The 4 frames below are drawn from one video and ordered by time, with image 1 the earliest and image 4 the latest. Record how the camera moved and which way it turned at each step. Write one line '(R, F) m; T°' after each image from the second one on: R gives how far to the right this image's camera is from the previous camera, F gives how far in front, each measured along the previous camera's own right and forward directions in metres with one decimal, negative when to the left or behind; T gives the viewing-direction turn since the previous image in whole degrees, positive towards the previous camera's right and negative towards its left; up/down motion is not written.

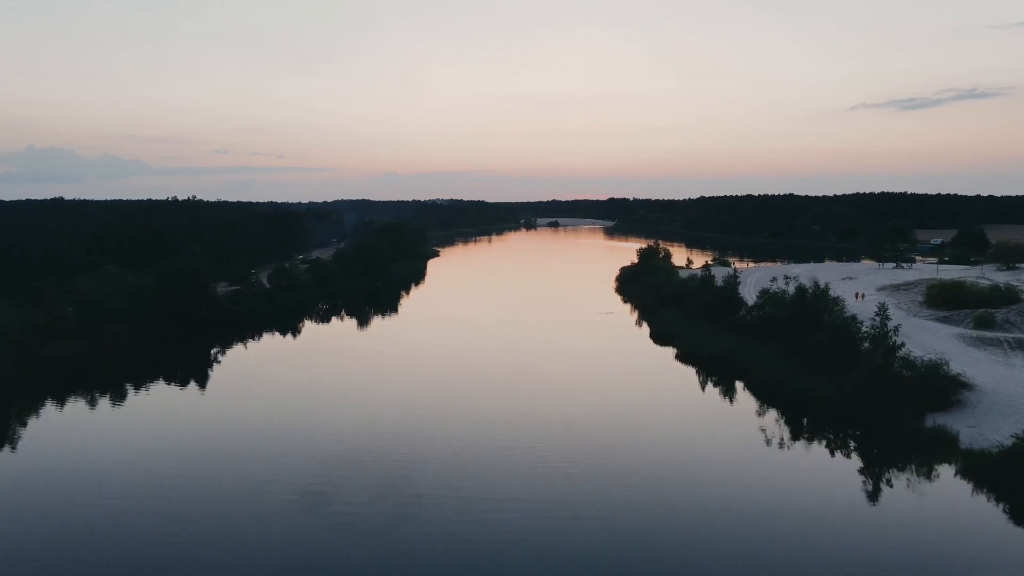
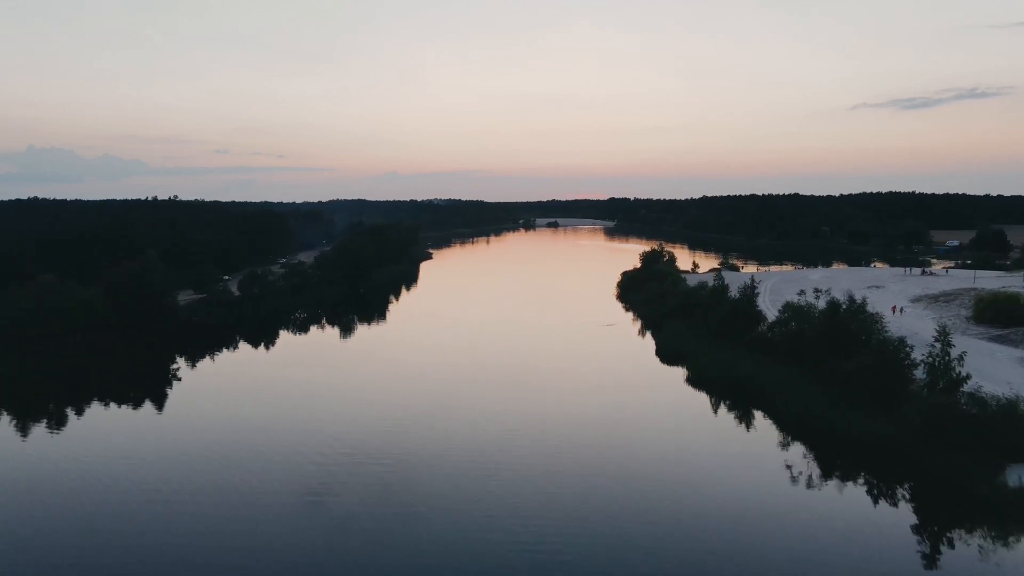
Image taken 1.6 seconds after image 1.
(+0.3, +2.3) m; 0°
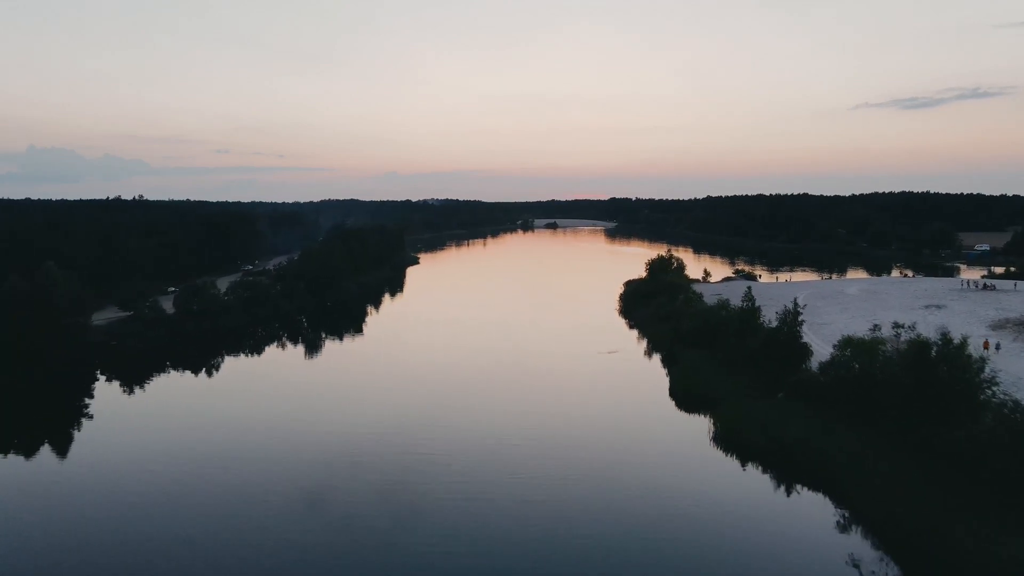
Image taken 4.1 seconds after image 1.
(+0.5, +3.9) m; 0°
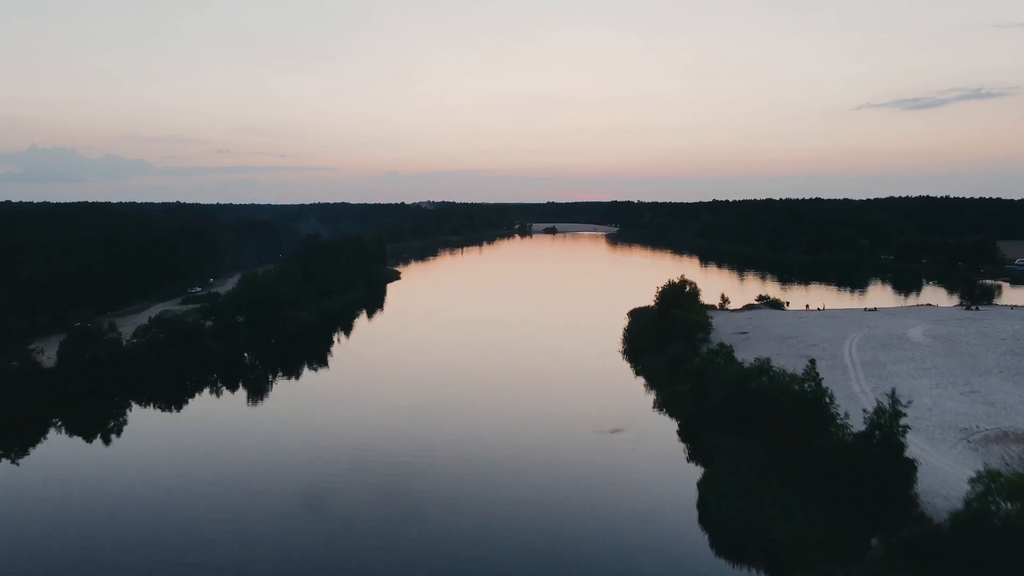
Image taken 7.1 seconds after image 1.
(+0.6, +4.7) m; 0°
